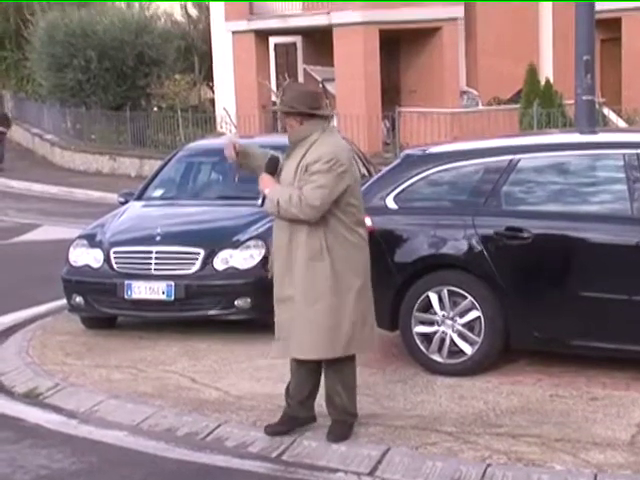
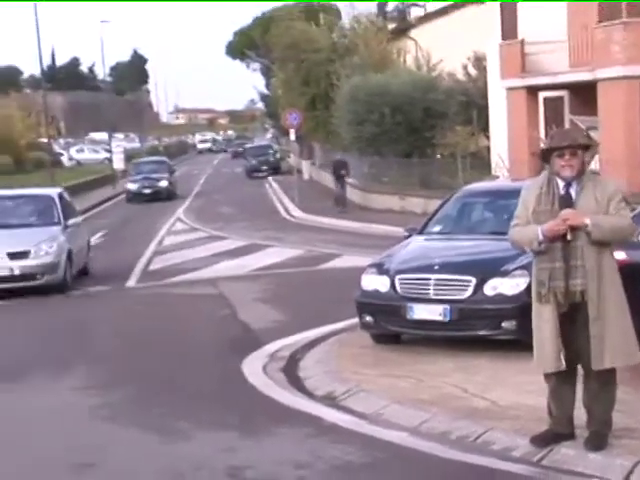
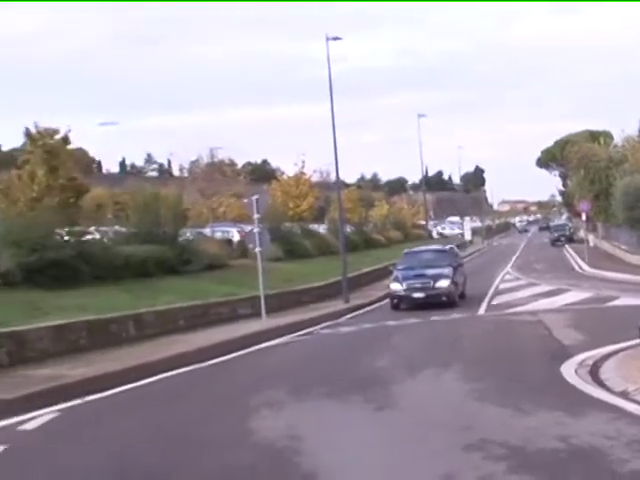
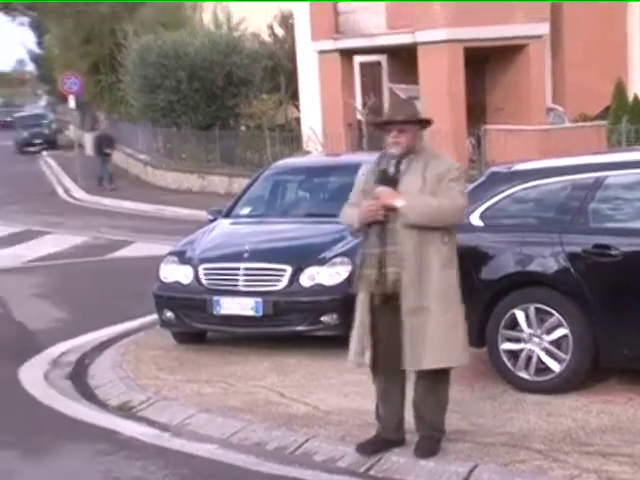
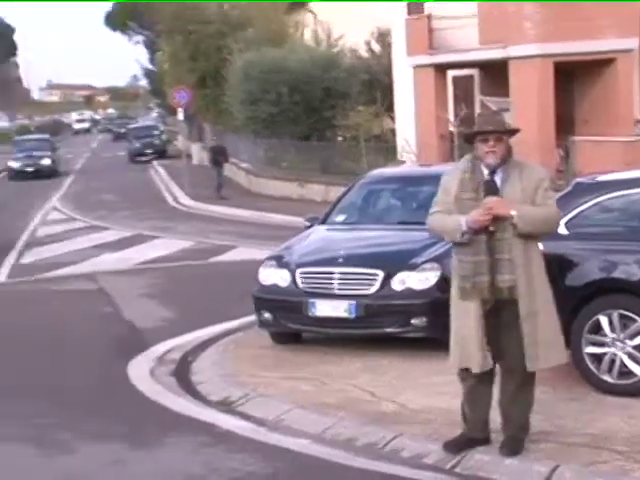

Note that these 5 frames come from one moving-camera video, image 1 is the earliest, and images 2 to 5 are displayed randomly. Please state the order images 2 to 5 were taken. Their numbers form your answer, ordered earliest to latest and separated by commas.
4, 5, 2, 3
